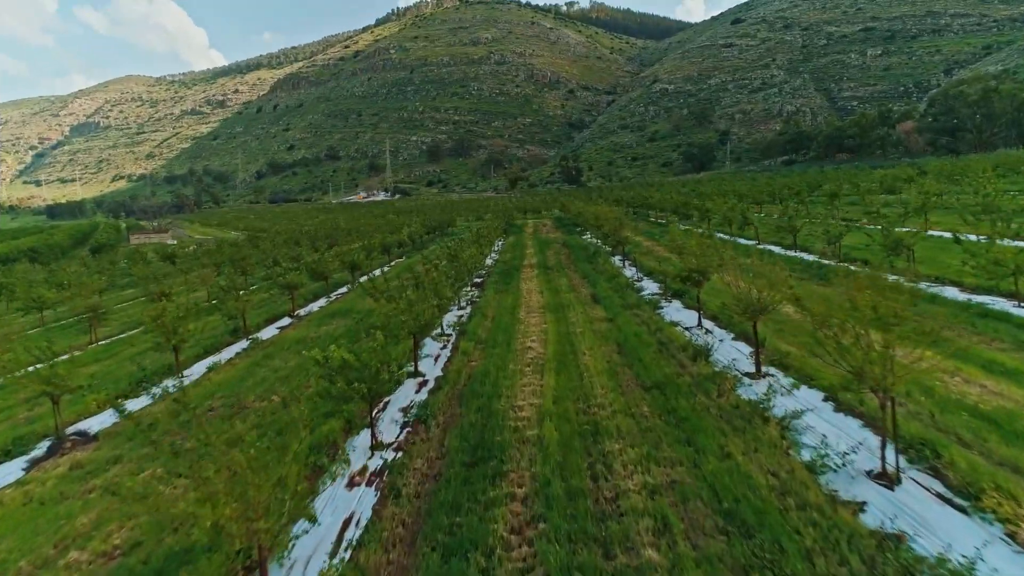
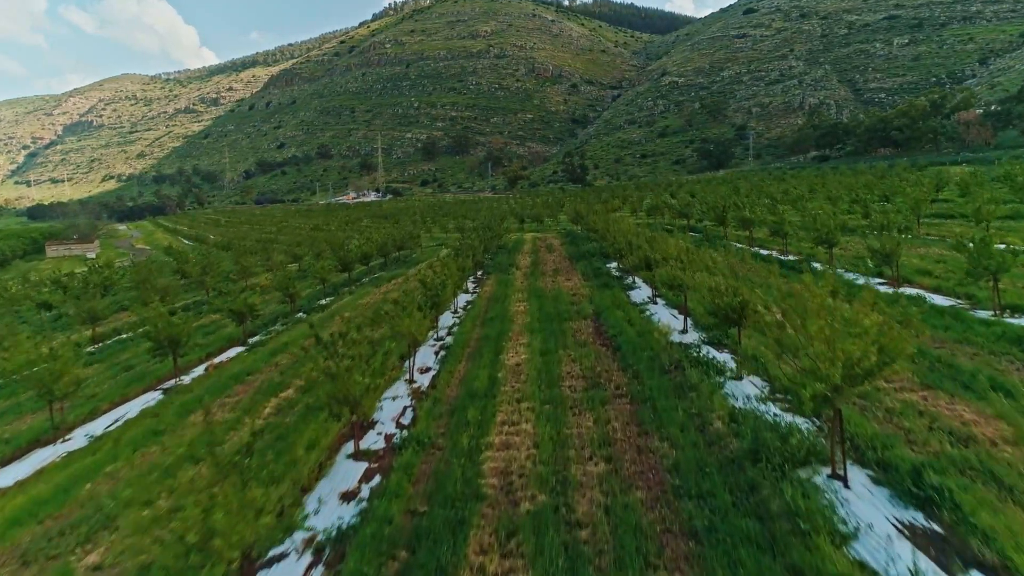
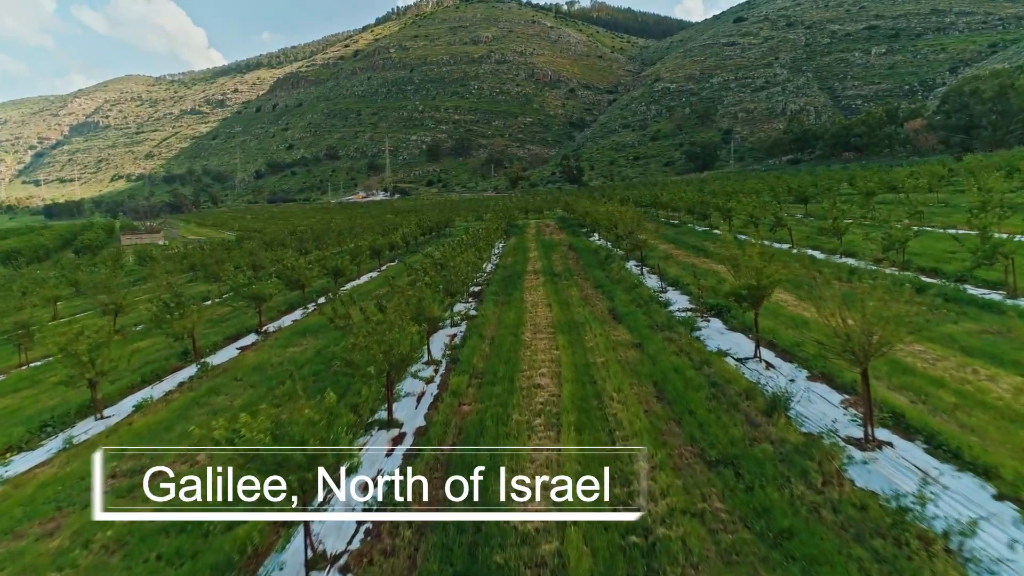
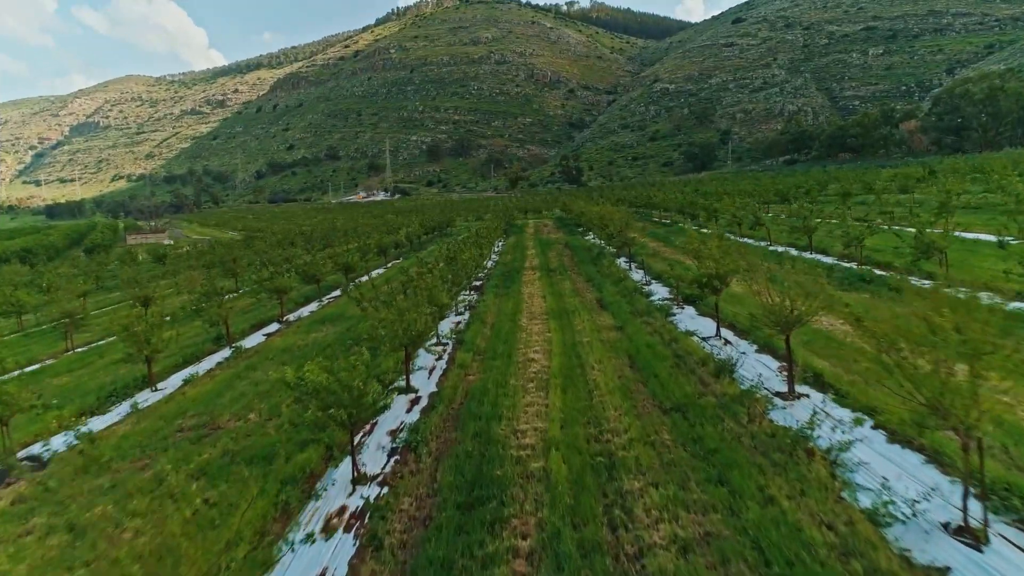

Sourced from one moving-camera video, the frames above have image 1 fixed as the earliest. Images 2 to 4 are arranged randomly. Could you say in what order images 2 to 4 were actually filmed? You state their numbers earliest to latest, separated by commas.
4, 3, 2
